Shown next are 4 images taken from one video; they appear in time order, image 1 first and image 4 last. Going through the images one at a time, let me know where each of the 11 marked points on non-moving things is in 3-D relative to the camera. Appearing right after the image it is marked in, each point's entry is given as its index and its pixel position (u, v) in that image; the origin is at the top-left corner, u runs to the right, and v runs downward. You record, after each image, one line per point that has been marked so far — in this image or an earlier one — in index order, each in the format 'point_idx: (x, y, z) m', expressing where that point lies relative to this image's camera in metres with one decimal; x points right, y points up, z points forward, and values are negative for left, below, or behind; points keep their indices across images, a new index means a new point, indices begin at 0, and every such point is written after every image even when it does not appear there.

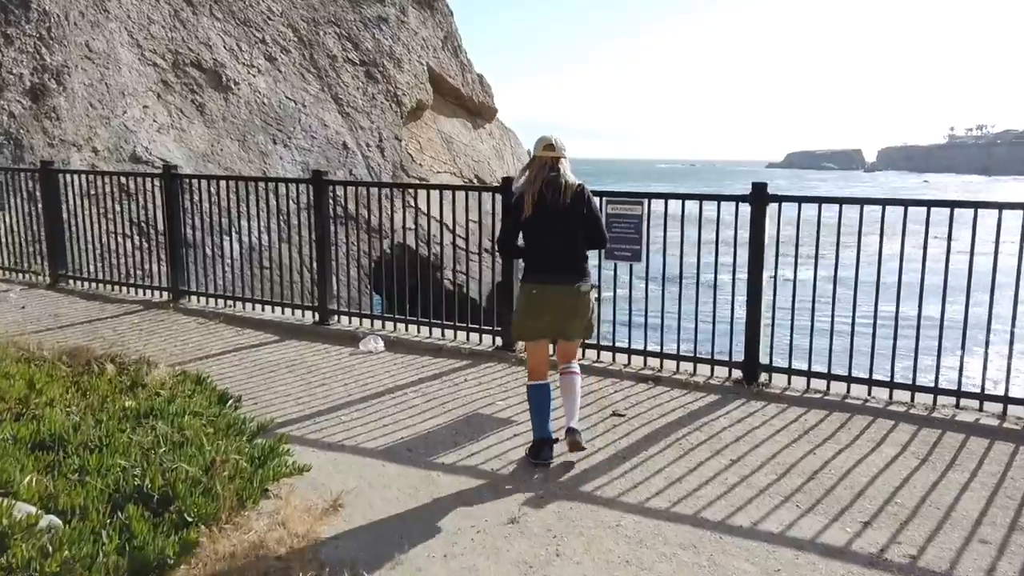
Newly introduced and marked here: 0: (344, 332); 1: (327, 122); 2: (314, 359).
0: (-1.8, -0.5, +8.2) m
1: (-3.8, +3.4, +16.7) m
2: (-1.9, -0.7, +7.4) m
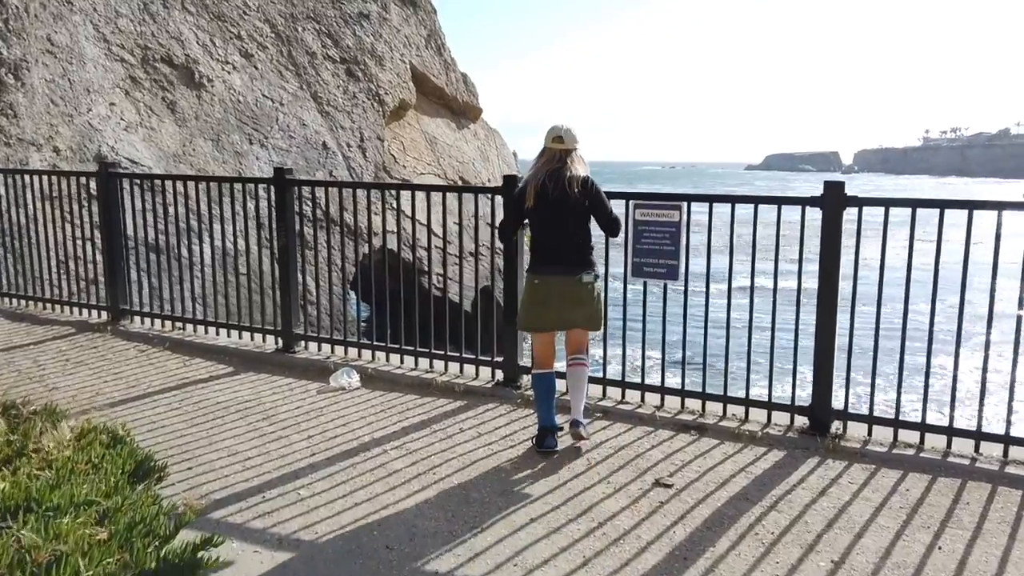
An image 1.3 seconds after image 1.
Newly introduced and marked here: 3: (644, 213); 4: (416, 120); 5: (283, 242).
0: (-1.8, -0.7, +6.8) m
1: (-4.0, +3.2, +15.3) m
2: (-1.9, -0.9, +6.0) m
3: (+0.9, +0.5, +5.5) m
4: (-2.3, +3.7, +17.9) m
5: (-2.1, +0.4, +7.1) m
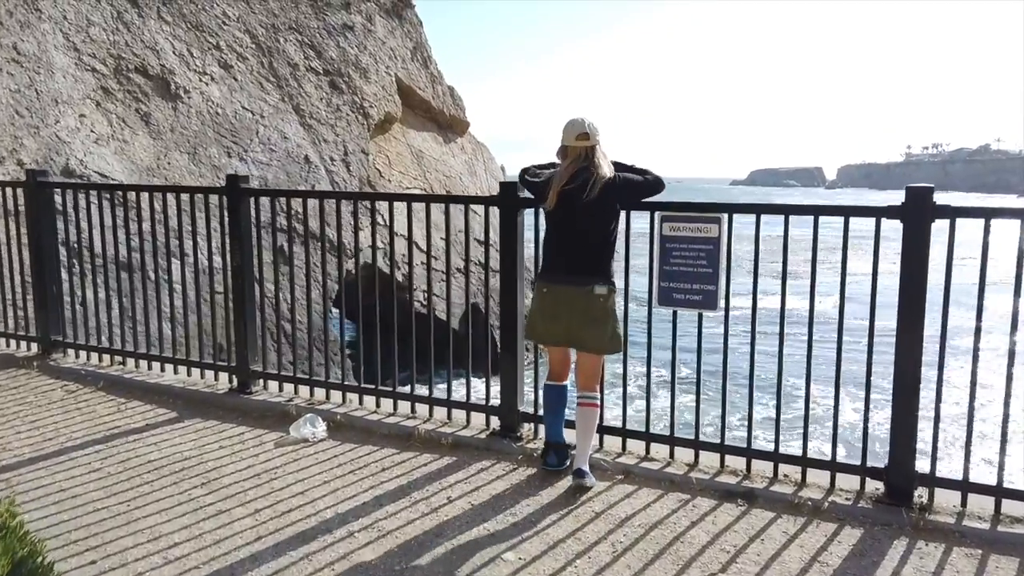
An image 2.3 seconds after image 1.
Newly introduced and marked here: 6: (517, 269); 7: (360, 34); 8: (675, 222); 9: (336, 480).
0: (-1.8, -0.9, +5.7) m
1: (-4.2, +2.8, +14.2) m
2: (-1.9, -1.1, +4.9) m
3: (+0.9, +0.4, +4.5) m
4: (-2.5, +3.3, +16.9) m
5: (-2.2, +0.2, +6.0) m
6: (0.0, +0.1, +5.0) m
7: (-3.7, +6.1, +18.5) m
8: (+1.0, +0.4, +4.5) m
9: (-1.0, -1.1, +4.5) m
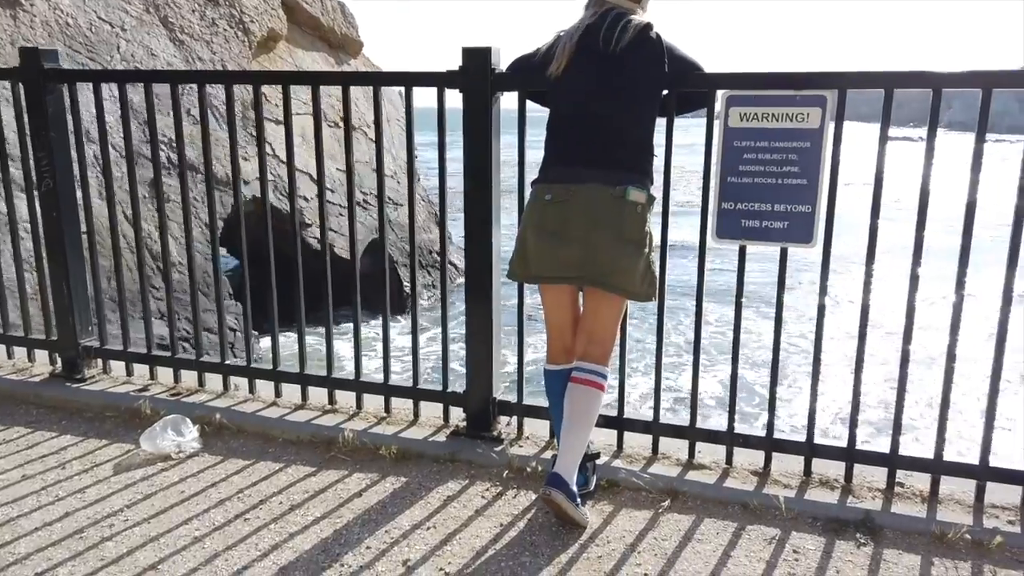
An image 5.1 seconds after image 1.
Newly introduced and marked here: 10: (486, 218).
0: (-2.0, -0.6, +3.8) m
1: (-5.5, +3.7, +11.6) m
2: (-2.0, -0.8, +3.0) m
3: (+0.9, +0.6, +2.8) m
4: (-4.3, +4.5, +14.4) m
5: (-2.4, +0.5, +4.0) m
6: (-0.1, +0.4, +3.2) m
7: (-5.7, +7.5, +15.6) m
8: (+0.9, +0.7, +2.8) m
9: (-1.1, -0.9, +2.8) m
10: (-0.1, +0.3, +3.3) m
